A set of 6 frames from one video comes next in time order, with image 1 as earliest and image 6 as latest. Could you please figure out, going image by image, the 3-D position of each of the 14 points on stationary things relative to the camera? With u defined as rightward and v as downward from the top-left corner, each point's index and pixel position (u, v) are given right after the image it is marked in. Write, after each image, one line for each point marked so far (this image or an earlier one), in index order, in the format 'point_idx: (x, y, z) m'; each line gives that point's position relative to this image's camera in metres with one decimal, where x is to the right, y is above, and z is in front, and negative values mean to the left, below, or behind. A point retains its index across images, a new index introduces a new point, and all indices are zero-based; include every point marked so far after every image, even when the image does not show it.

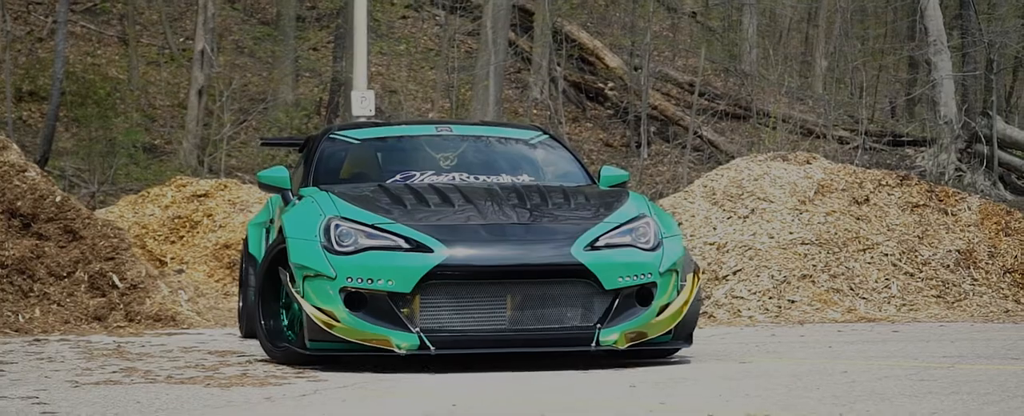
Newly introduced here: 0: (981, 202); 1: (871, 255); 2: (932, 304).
0: (+4.5, +0.1, +13.1) m
1: (+3.1, -0.4, +11.9) m
2: (+3.5, -0.8, +11.4) m
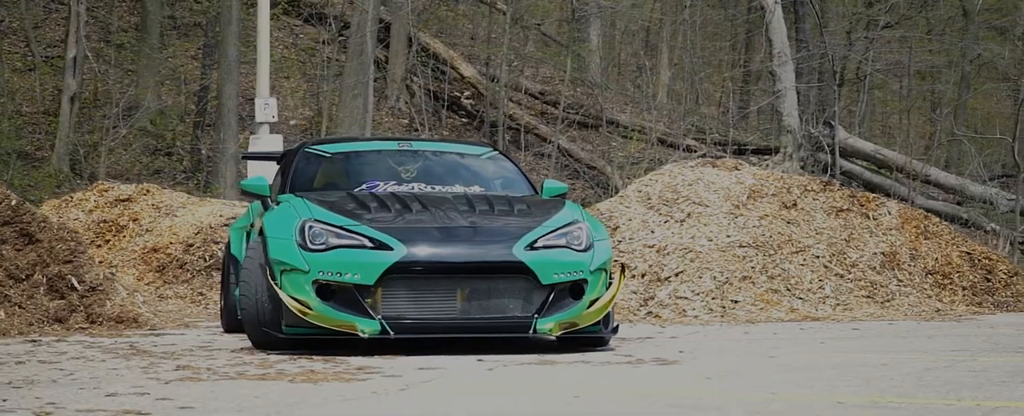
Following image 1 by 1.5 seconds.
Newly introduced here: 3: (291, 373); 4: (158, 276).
0: (+3.9, 0.0, +13.9) m
1: (+2.7, -0.5, +12.6) m
2: (+3.1, -0.8, +12.1) m
3: (-1.0, -0.7, +5.9) m
4: (-3.9, -0.7, +15.1) m
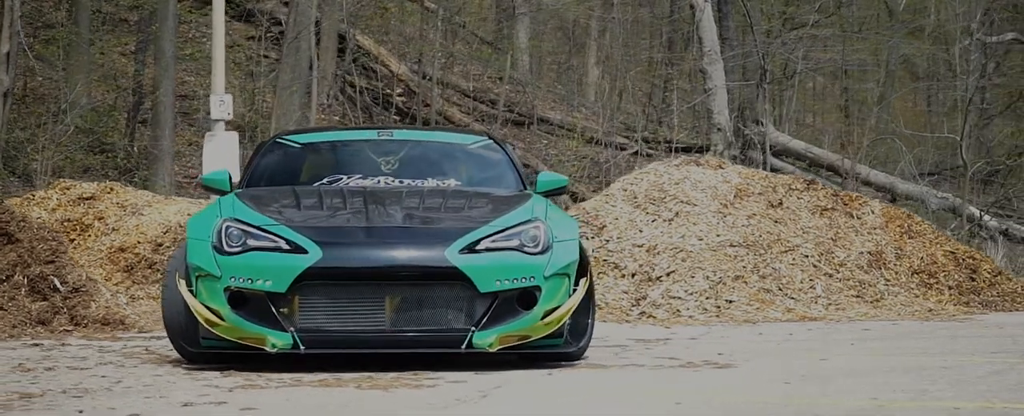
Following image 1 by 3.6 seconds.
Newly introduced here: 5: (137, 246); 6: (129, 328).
0: (+3.8, 0.0, +14.0) m
1: (+2.6, -0.4, +12.6) m
2: (+3.0, -0.8, +12.1) m
3: (-0.7, -0.7, +5.7) m
4: (-4.1, -0.7, +14.7) m
5: (-4.2, -0.4, +15.3) m
6: (-3.0, -0.9, +10.7) m
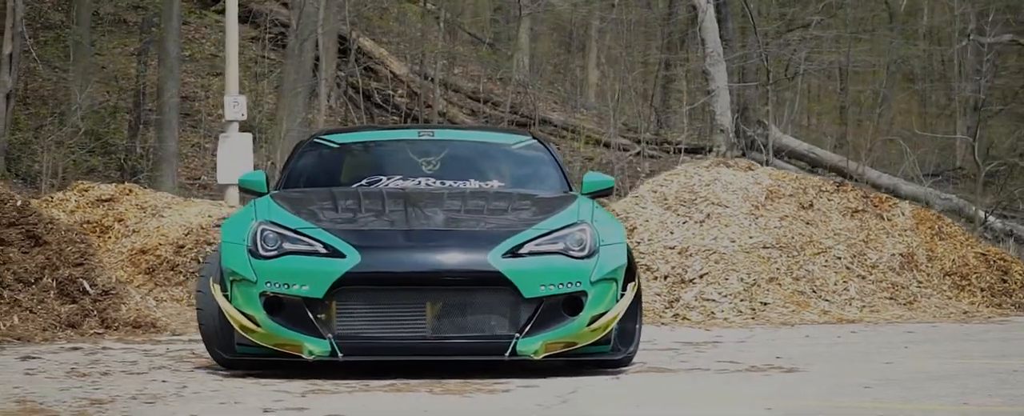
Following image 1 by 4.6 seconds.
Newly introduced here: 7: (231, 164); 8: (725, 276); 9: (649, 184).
0: (+4.1, 0.0, +13.9) m
1: (+2.9, -0.5, +12.5) m
2: (+3.3, -0.9, +12.1) m
3: (-0.5, -0.7, +5.6) m
4: (-3.9, -0.8, +14.6) m
5: (-3.9, -0.4, +15.2) m
6: (-2.7, -0.9, +10.6) m
7: (-3.2, +0.5, +15.0) m
8: (+1.8, -0.6, +11.9) m
9: (+1.4, +0.2, +13.8) m
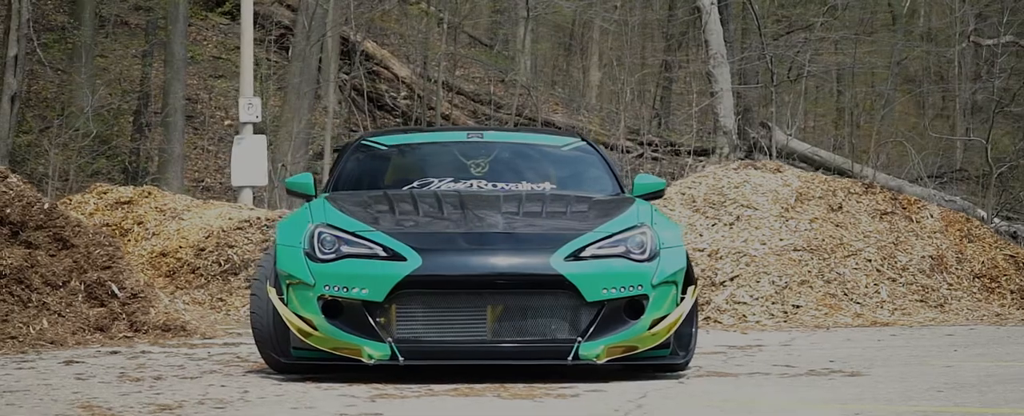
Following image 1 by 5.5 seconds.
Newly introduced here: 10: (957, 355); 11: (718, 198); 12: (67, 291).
0: (+4.3, 0.0, +13.8) m
1: (+3.1, -0.5, +12.4) m
2: (+3.6, -0.9, +12.0) m
3: (-0.2, -0.7, +5.6) m
4: (-3.6, -0.8, +14.6) m
5: (-3.6, -0.5, +15.1) m
6: (-2.4, -1.0, +10.5) m
7: (-2.9, +0.5, +14.9) m
8: (+2.1, -0.6, +11.8) m
9: (+1.6, +0.2, +13.8) m
10: (+2.4, -0.8, +7.5) m
11: (+2.0, +0.1, +13.3) m
12: (-3.3, -0.6, +10.3) m
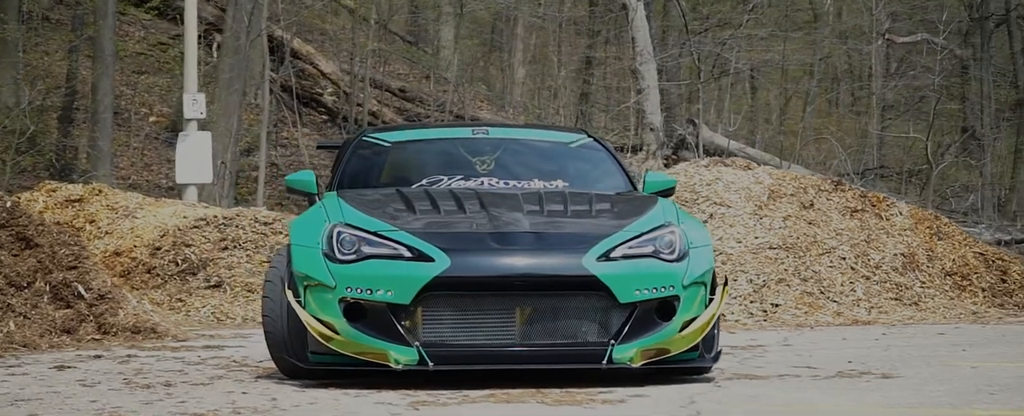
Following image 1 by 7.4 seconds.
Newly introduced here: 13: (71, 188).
0: (+4.0, 0.0, +13.9) m
1: (+2.9, -0.5, +12.4) m
2: (+3.4, -0.9, +12.0) m
3: (-0.1, -0.7, +5.4) m
4: (-4.0, -0.8, +14.2) m
5: (-4.0, -0.4, +14.7) m
6: (-2.5, -1.0, +10.2) m
7: (-3.3, +0.5, +14.5) m
8: (+1.9, -0.6, +11.7) m
9: (+1.3, +0.2, +13.7) m
10: (+2.4, -0.8, +7.5) m
11: (+1.7, +0.1, +13.2) m
12: (-3.4, -0.6, +10.0) m
13: (-5.4, +0.2, +16.9) m
